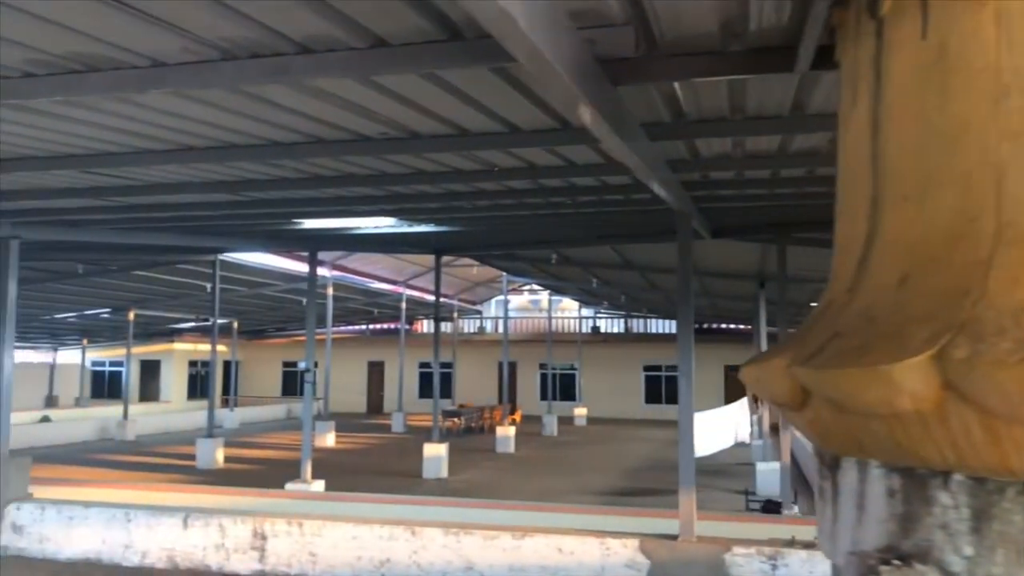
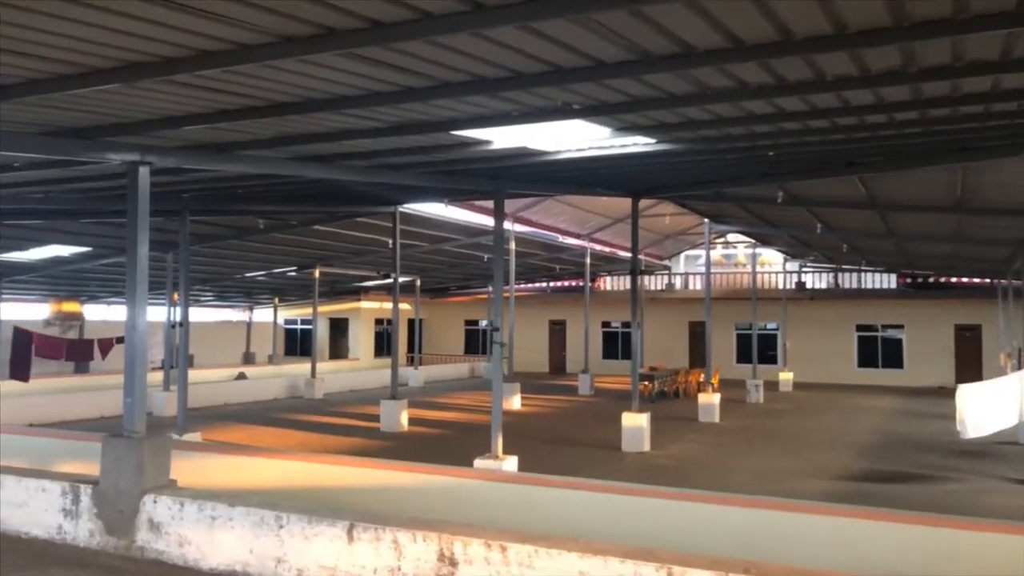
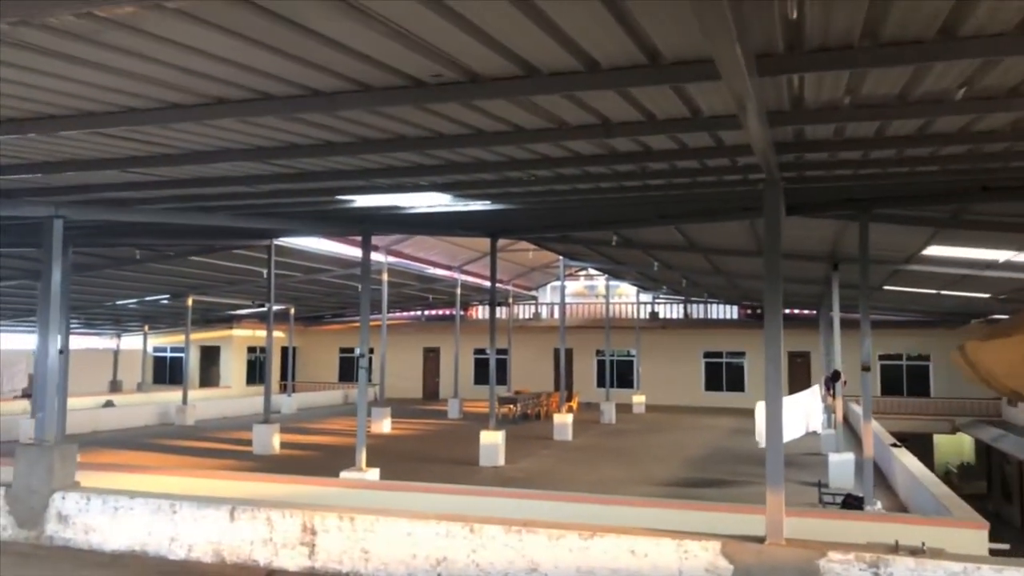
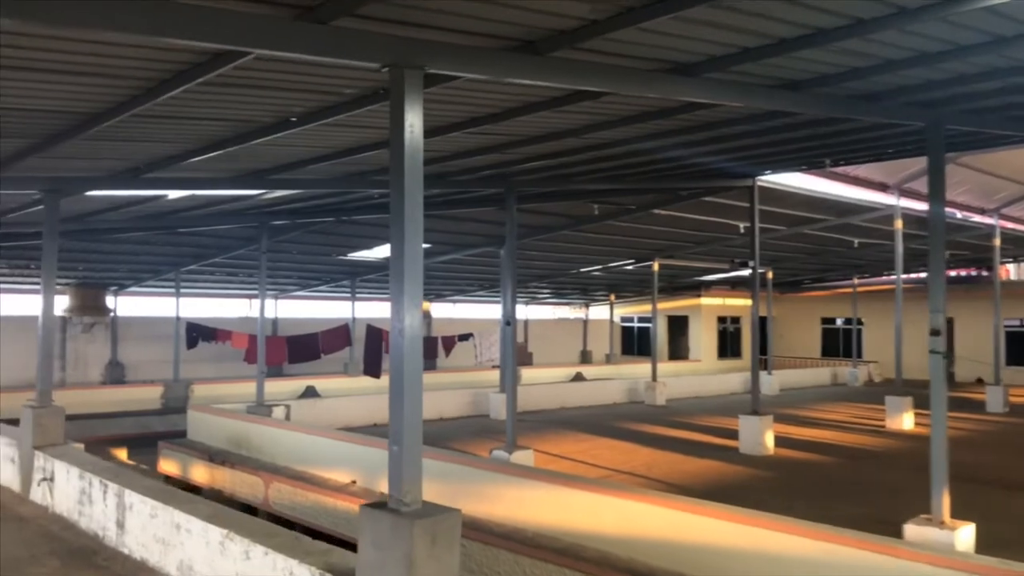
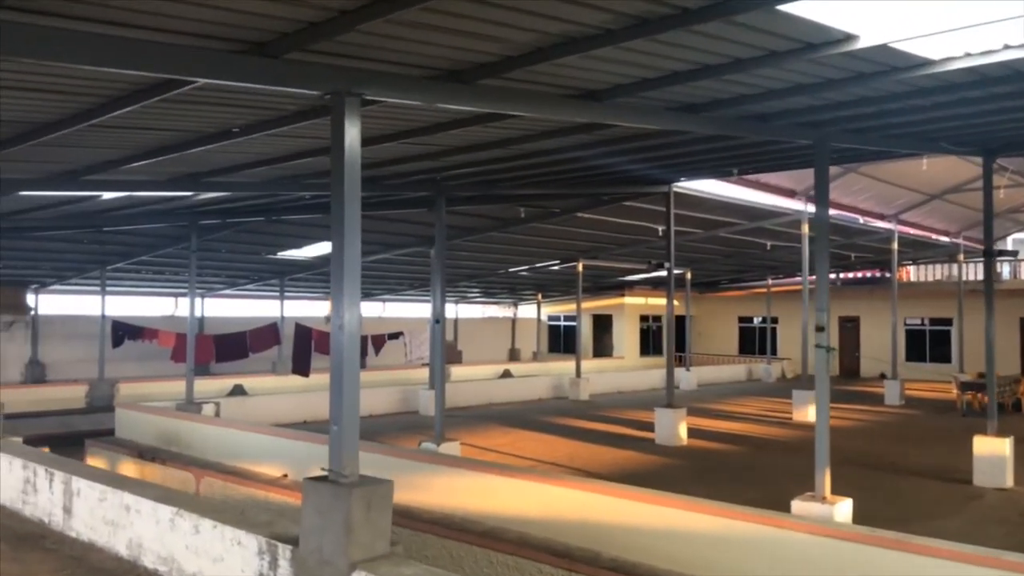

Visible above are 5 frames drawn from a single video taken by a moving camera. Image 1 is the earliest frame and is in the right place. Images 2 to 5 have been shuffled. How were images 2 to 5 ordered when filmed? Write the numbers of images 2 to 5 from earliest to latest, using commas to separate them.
3, 2, 5, 4
